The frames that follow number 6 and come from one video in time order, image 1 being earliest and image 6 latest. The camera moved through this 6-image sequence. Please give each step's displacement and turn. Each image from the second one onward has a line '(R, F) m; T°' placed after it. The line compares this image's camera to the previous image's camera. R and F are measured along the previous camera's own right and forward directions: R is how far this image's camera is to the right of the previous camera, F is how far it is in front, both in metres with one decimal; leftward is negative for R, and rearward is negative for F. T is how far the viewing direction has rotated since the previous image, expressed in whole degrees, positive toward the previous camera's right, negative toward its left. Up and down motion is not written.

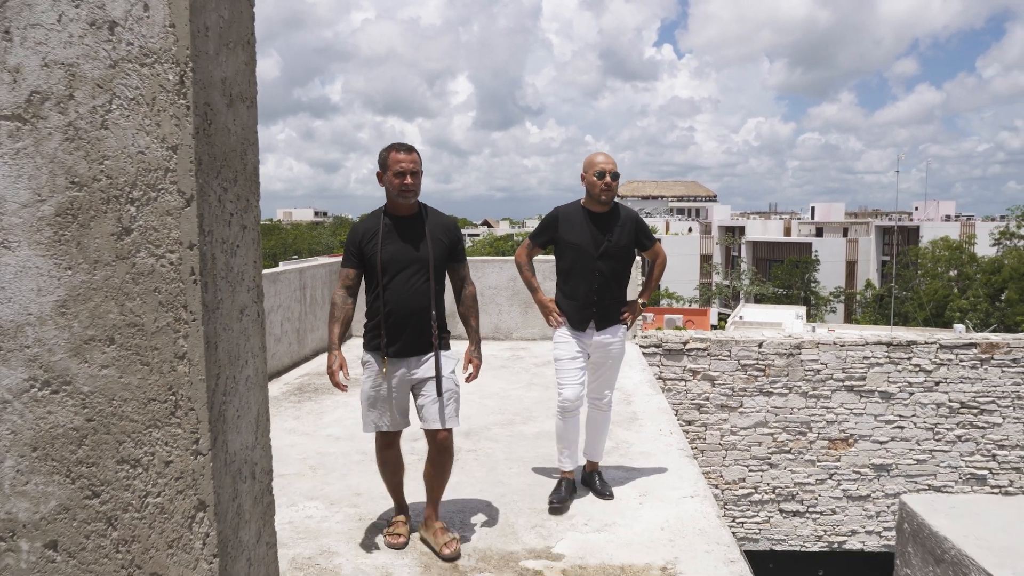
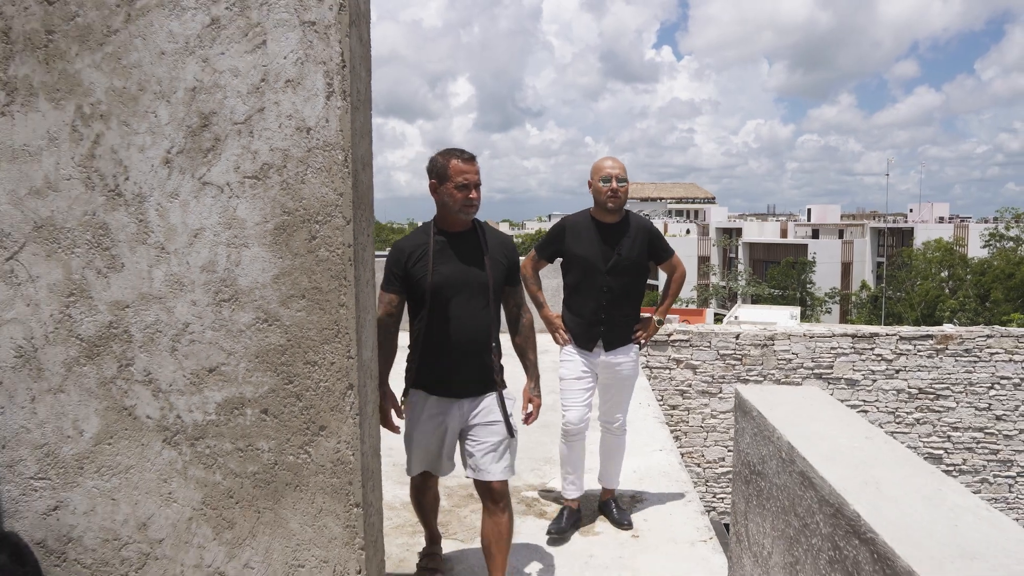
(0.0, -0.9) m; 0°
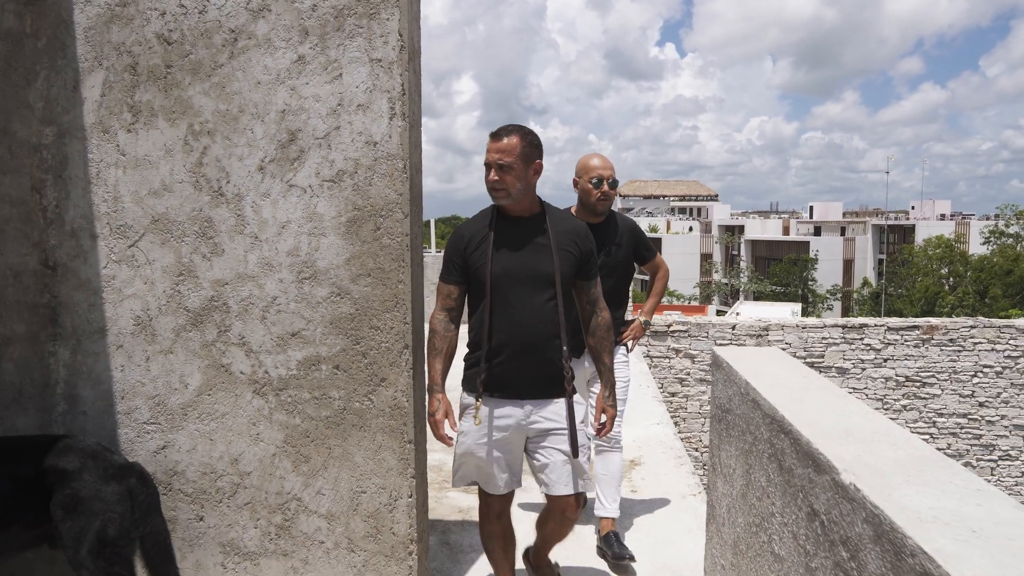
(-0.1, -0.5) m; 0°
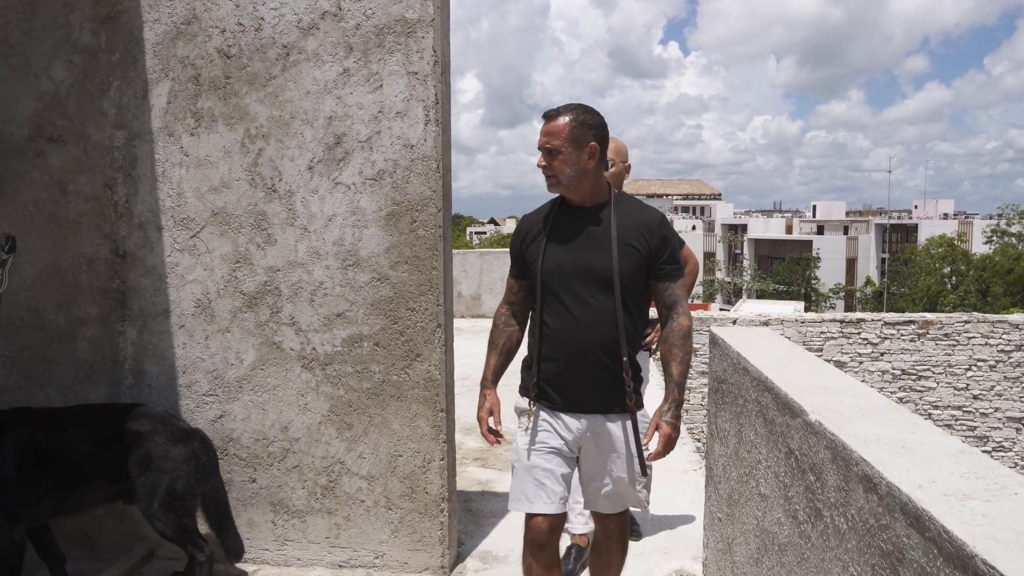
(-0.1, -0.3) m; 0°
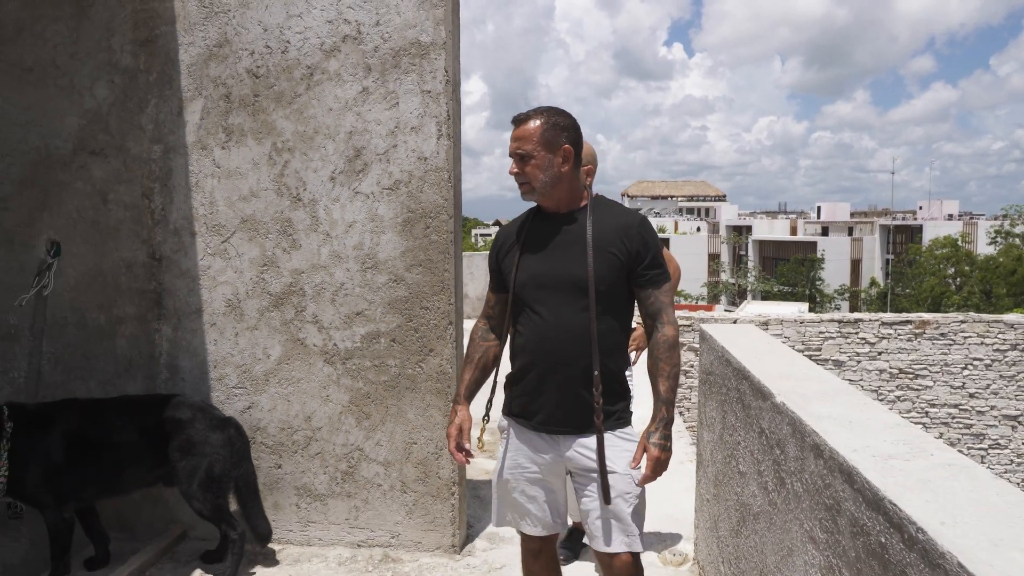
(0.0, -0.3) m; 0°
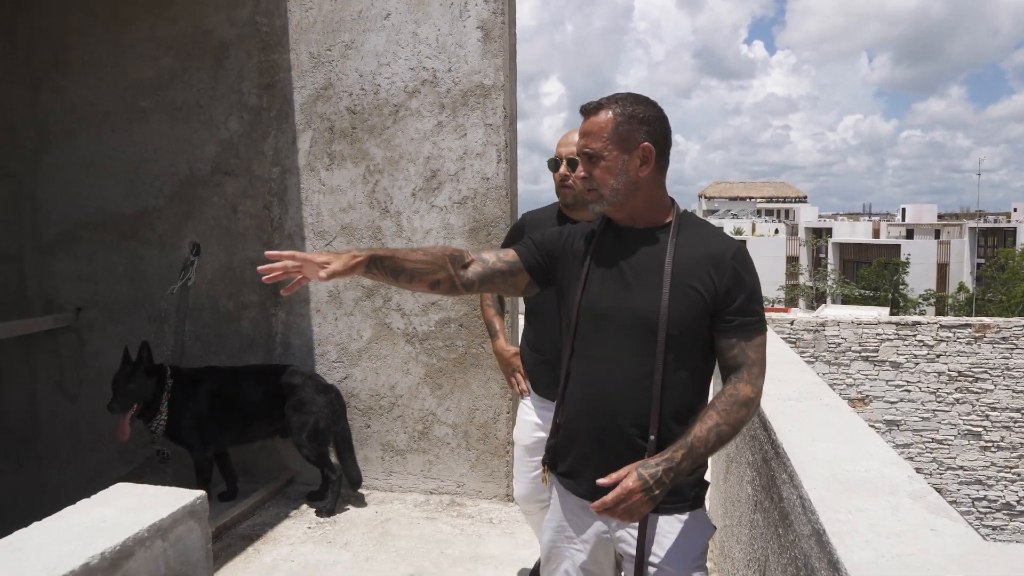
(+0.1, -0.7) m; -5°
